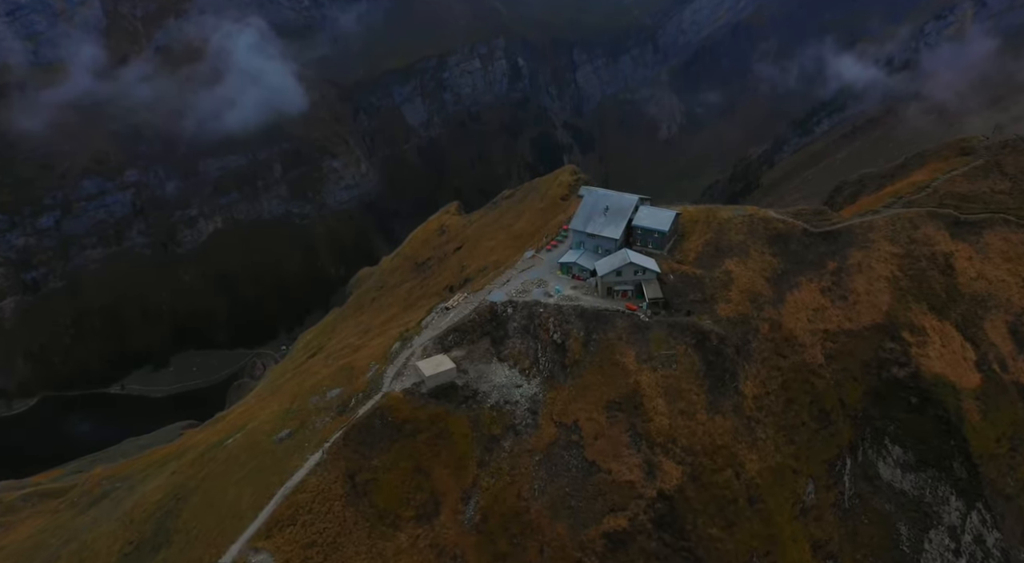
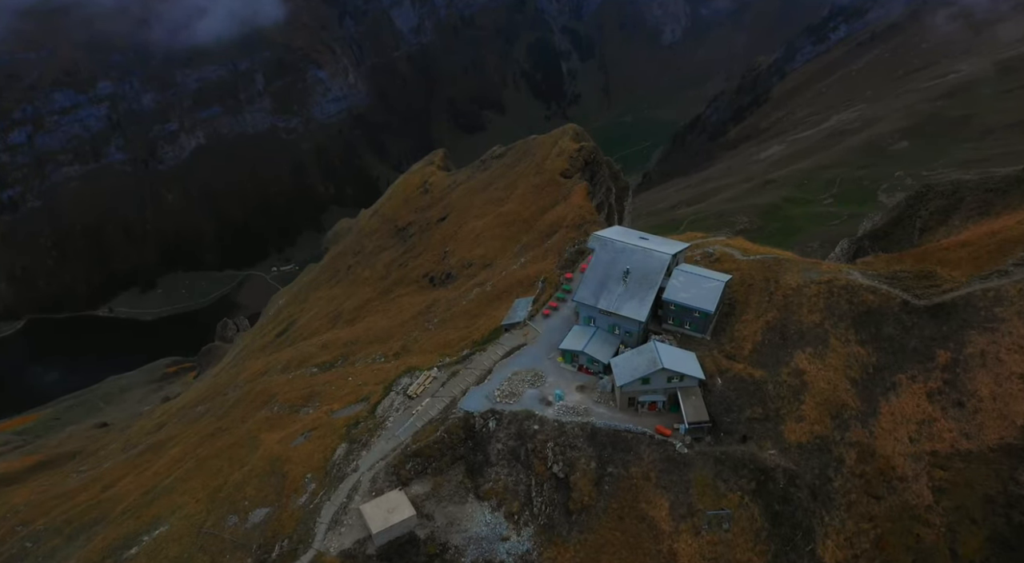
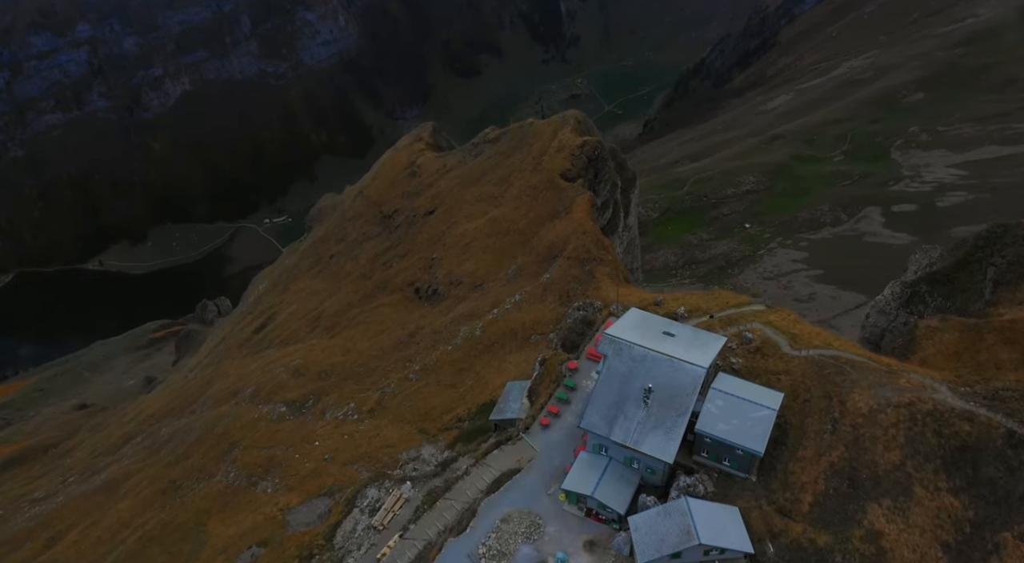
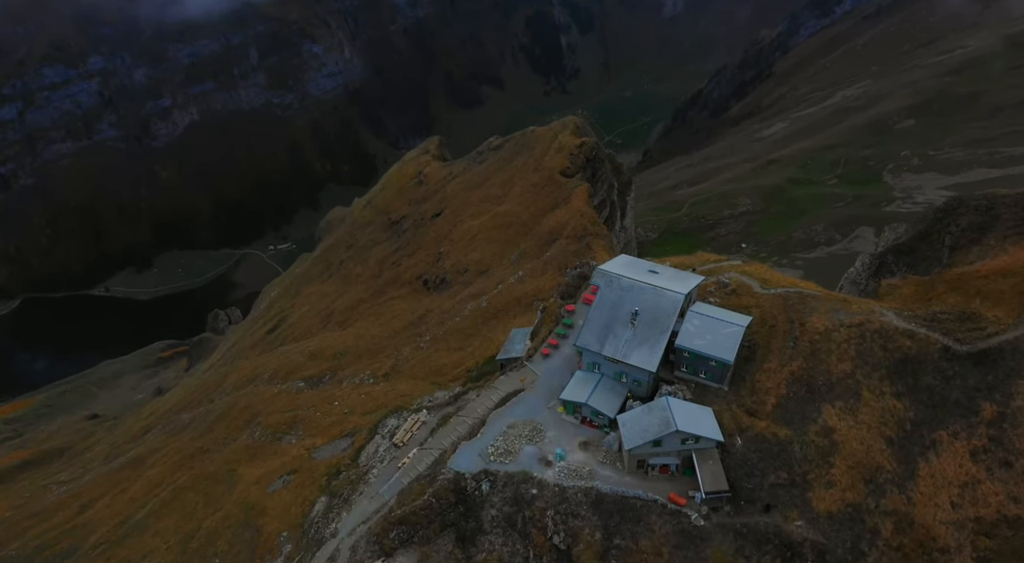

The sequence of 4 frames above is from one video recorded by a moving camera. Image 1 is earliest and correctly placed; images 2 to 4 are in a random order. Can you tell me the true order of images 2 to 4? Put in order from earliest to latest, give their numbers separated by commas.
2, 4, 3
